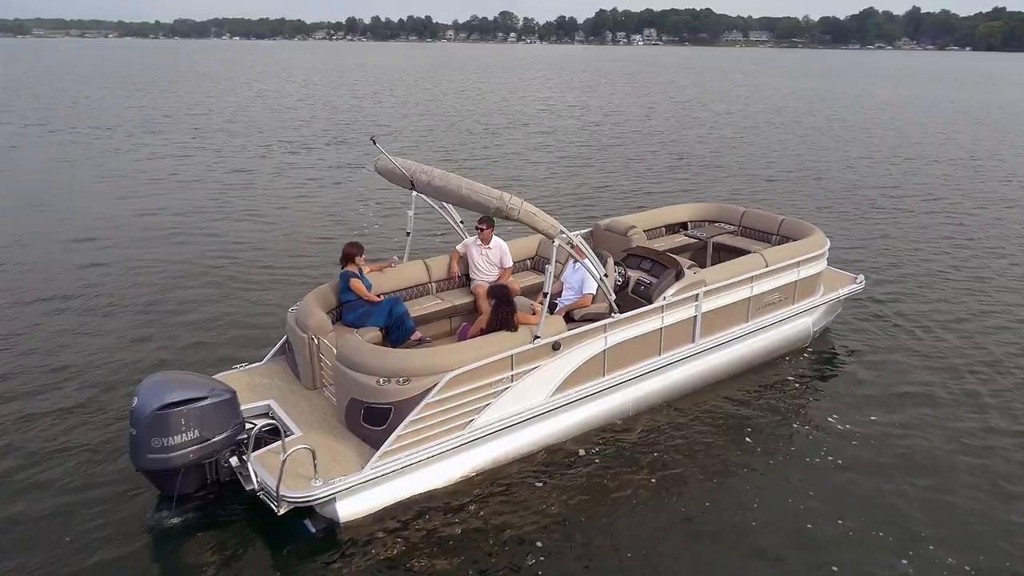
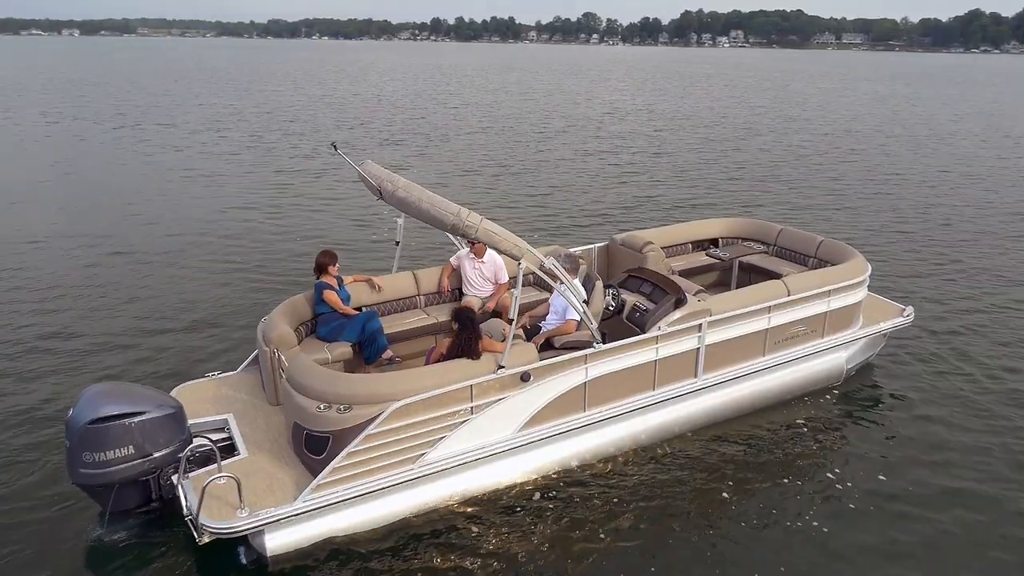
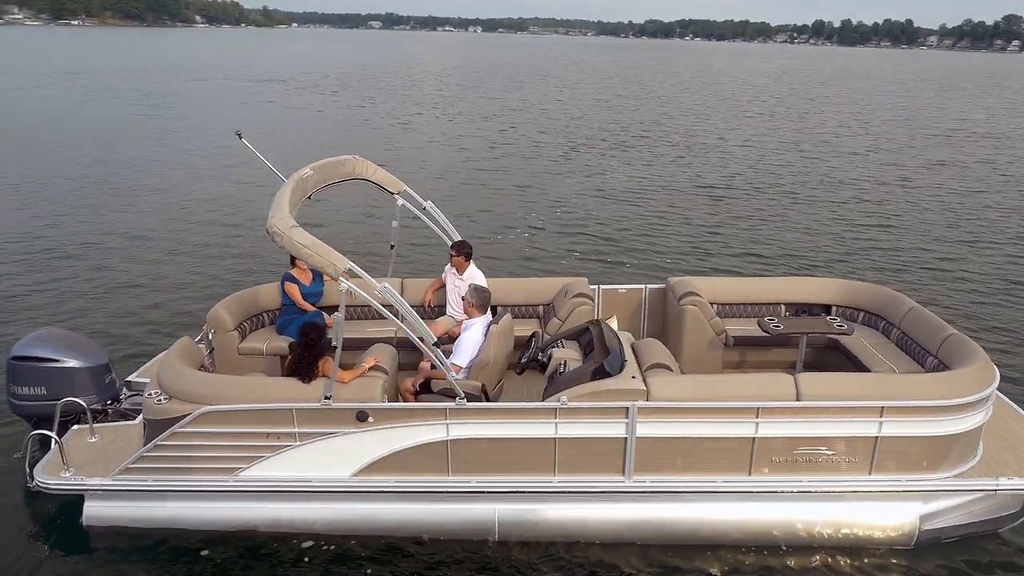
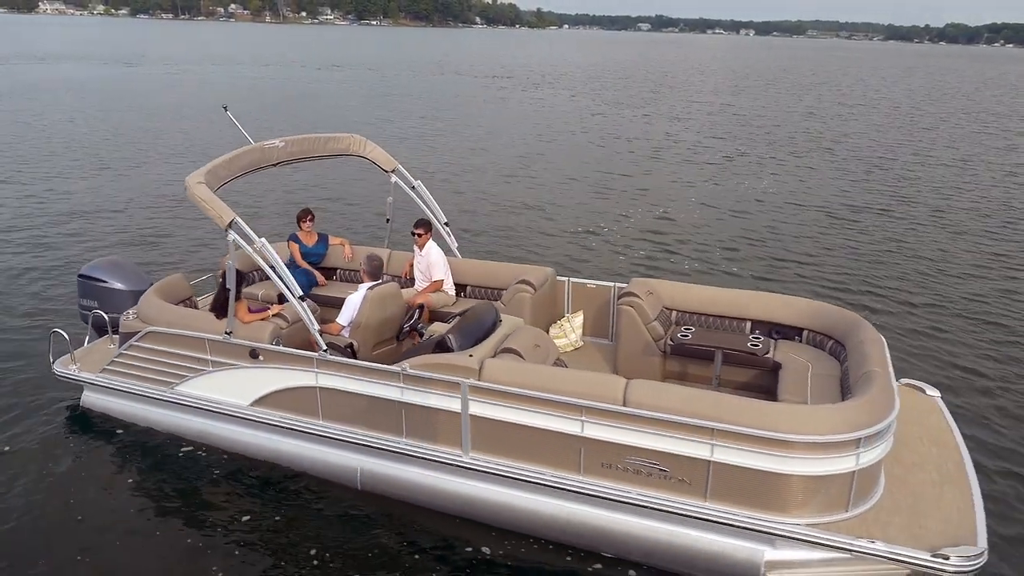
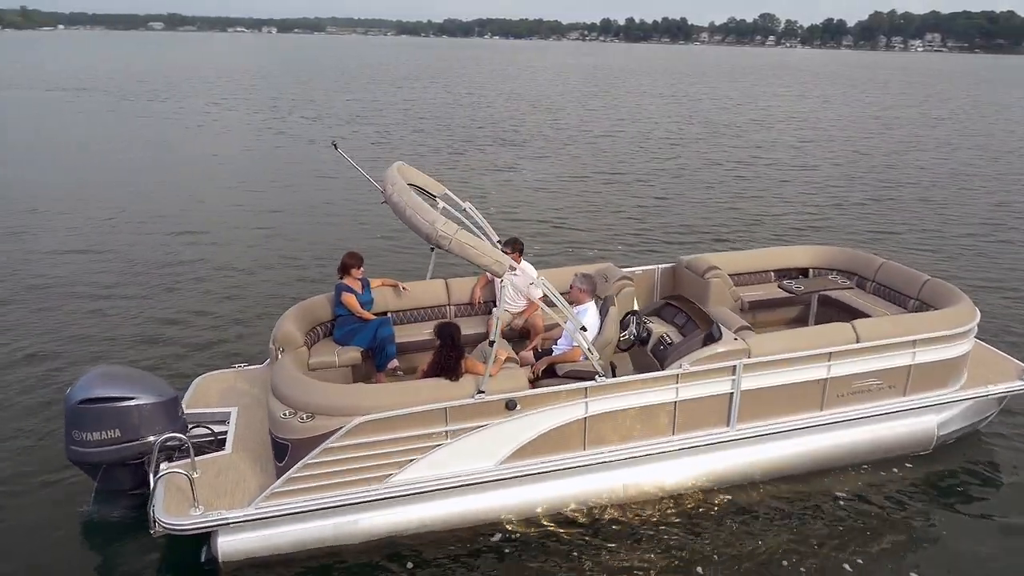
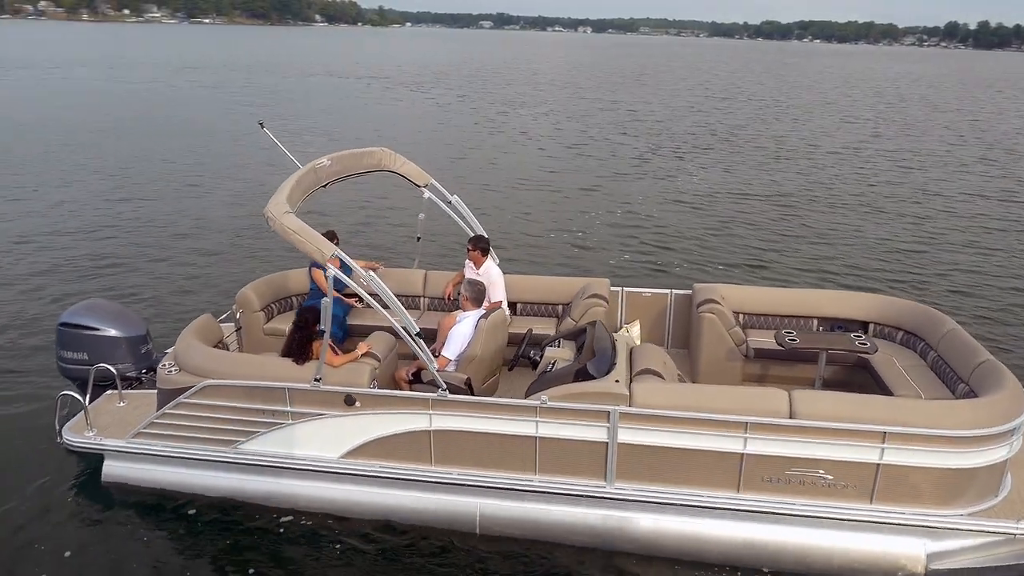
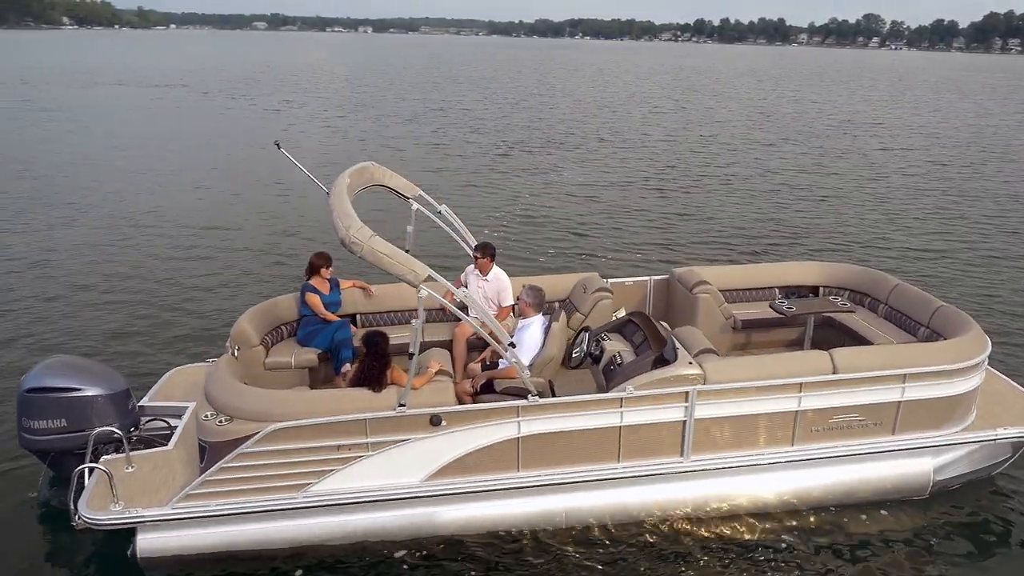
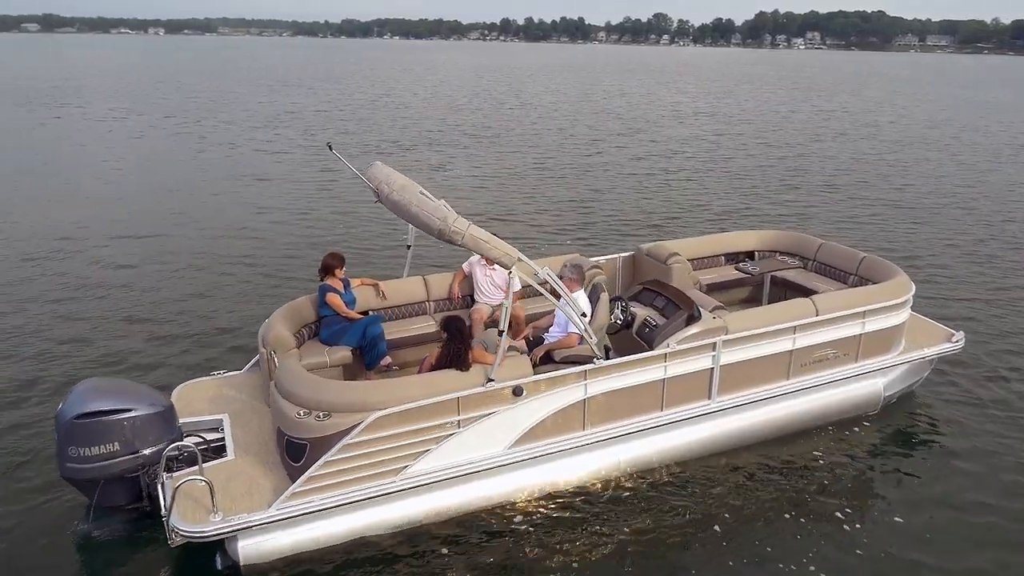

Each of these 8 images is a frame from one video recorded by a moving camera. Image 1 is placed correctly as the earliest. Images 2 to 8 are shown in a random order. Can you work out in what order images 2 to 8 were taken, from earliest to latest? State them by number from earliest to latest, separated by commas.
2, 8, 5, 7, 3, 6, 4
